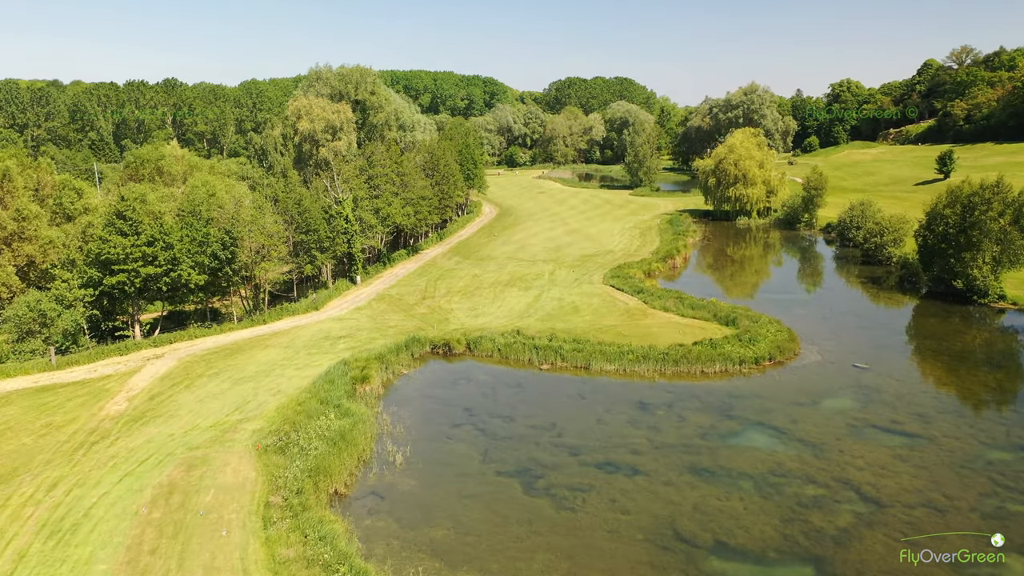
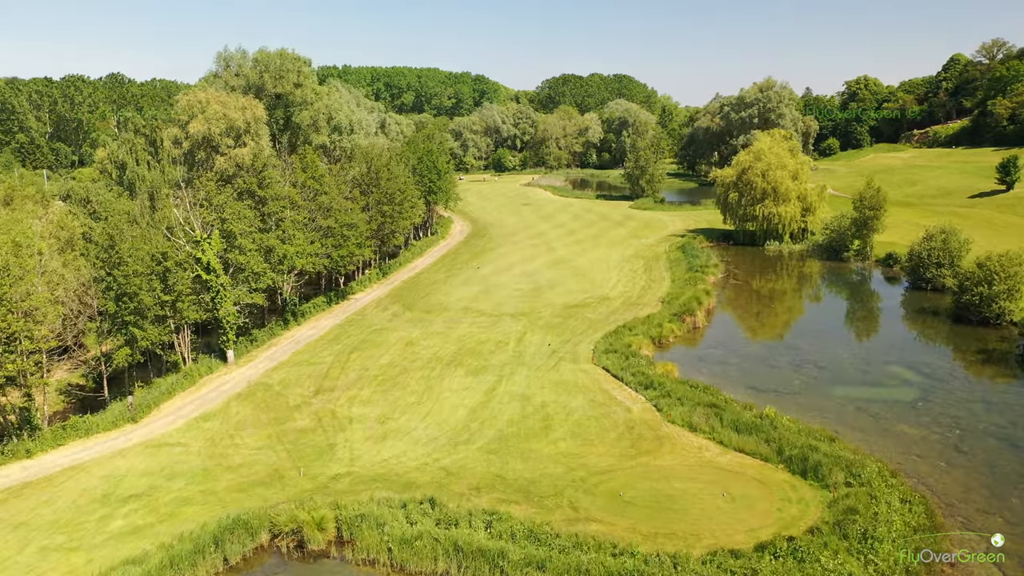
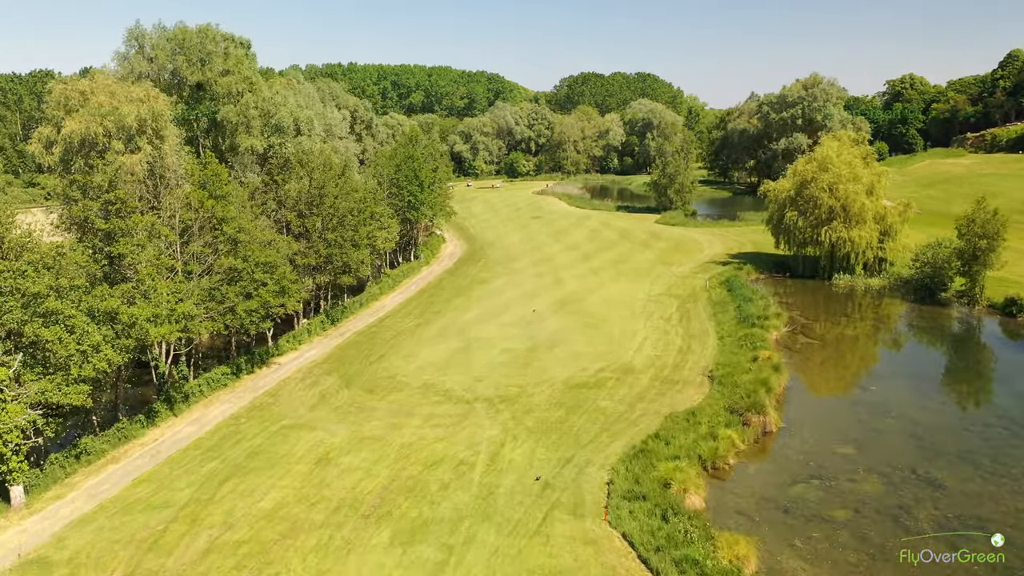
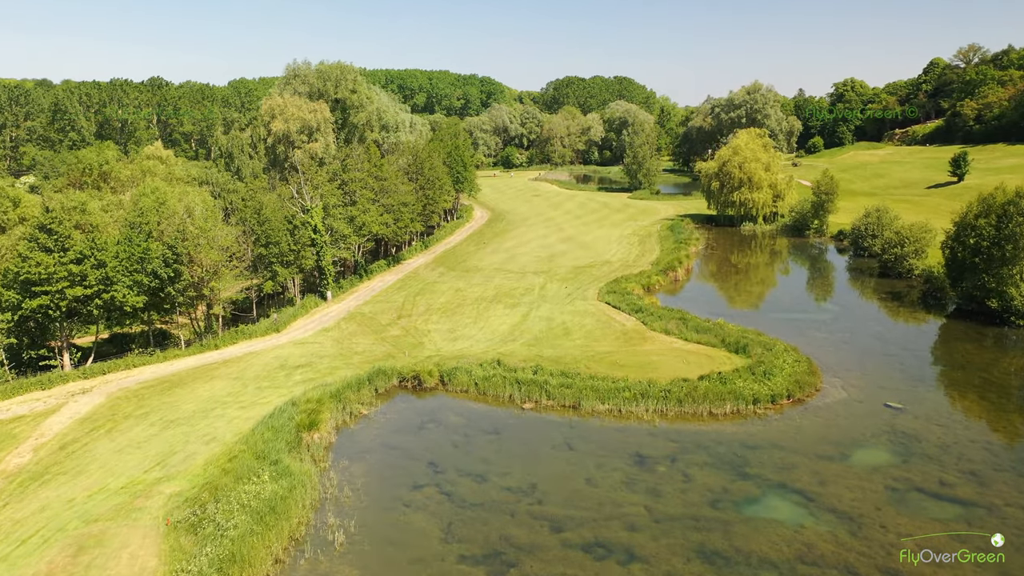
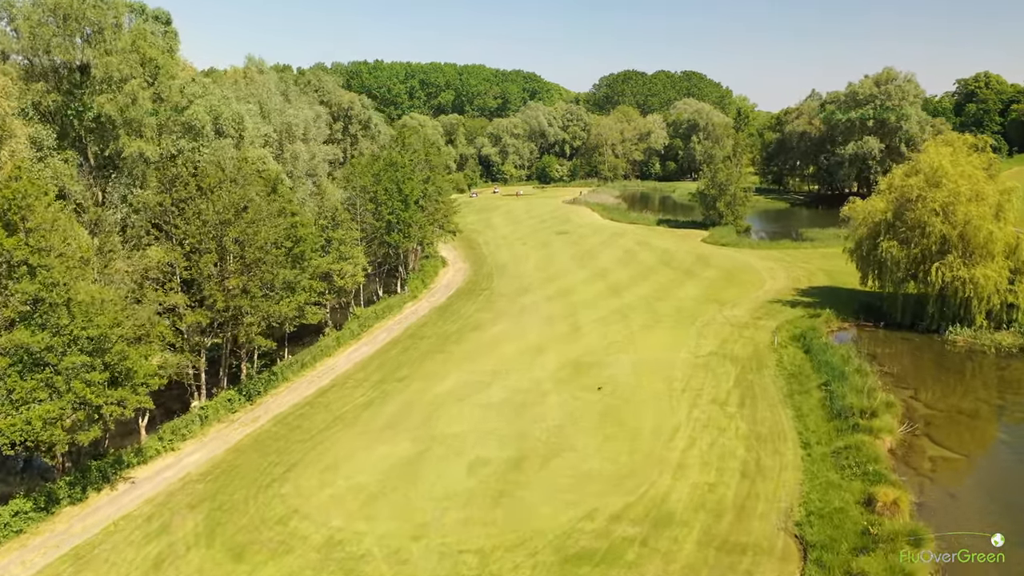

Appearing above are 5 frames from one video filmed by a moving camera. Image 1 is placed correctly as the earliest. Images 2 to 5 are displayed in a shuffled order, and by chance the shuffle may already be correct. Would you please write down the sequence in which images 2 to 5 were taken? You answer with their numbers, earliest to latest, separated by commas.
4, 2, 3, 5
